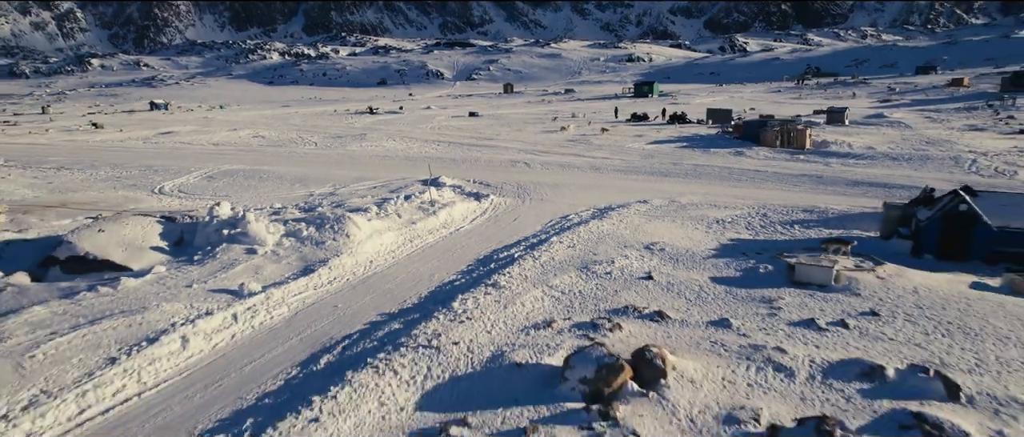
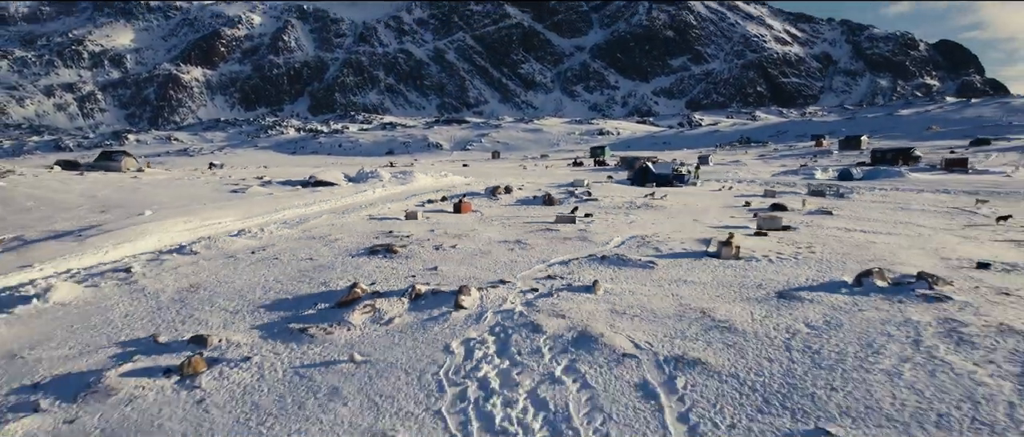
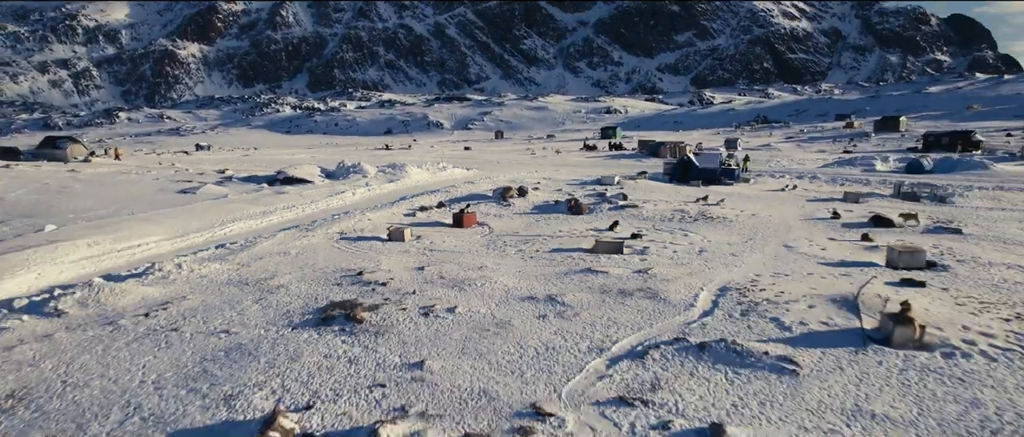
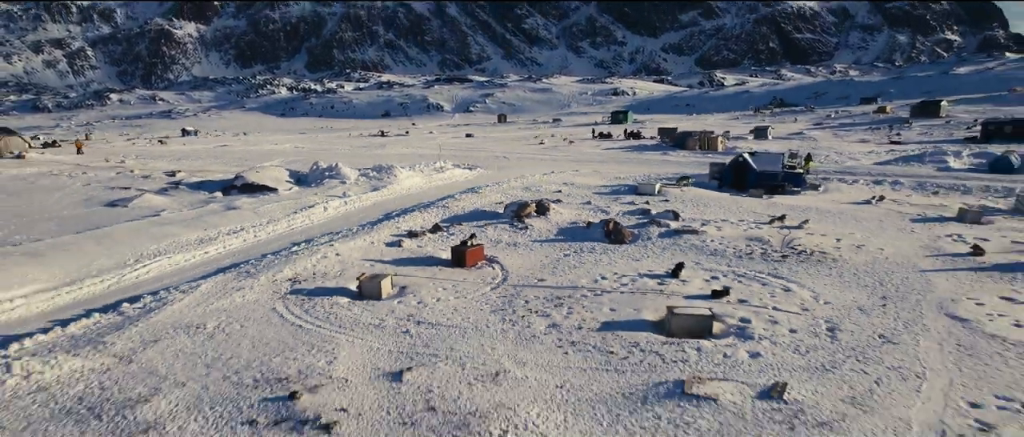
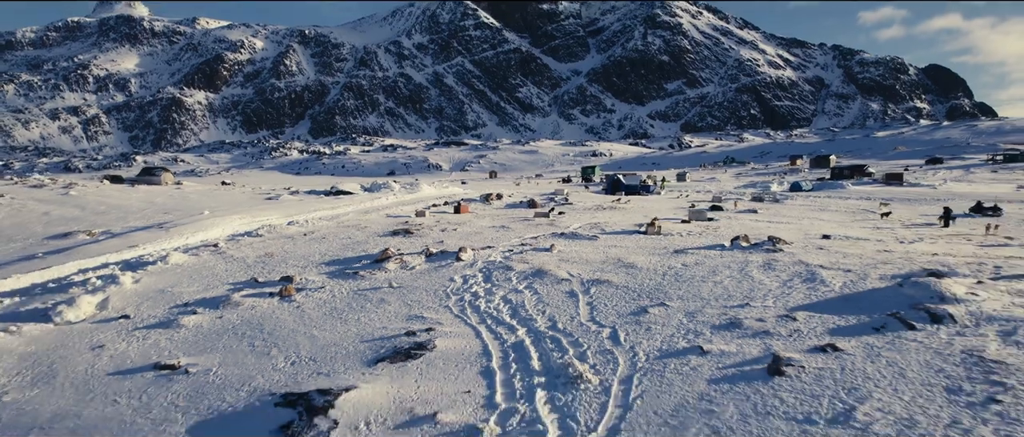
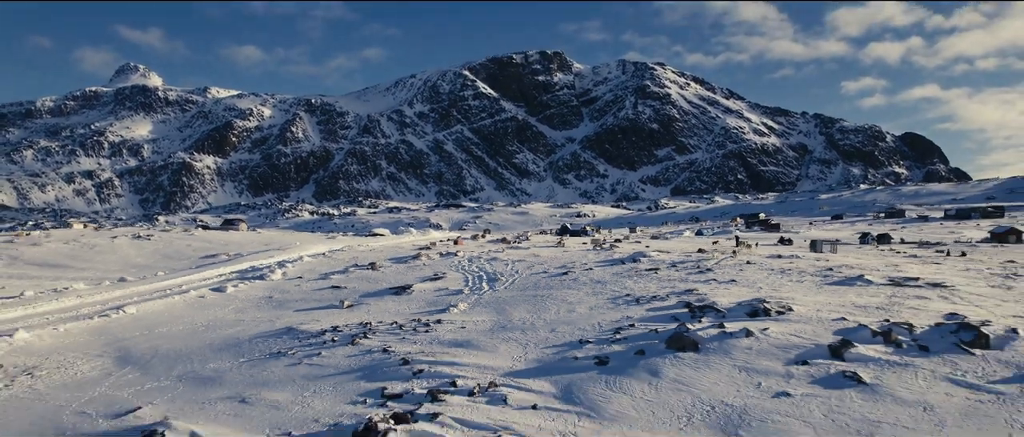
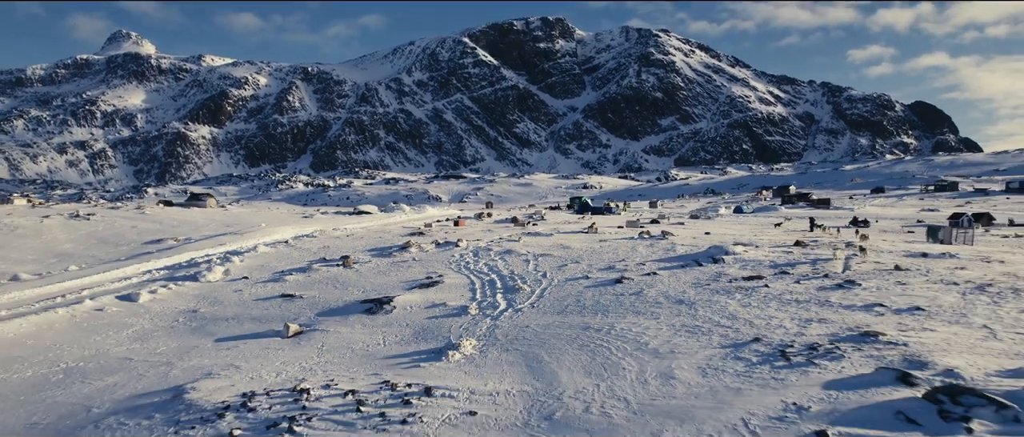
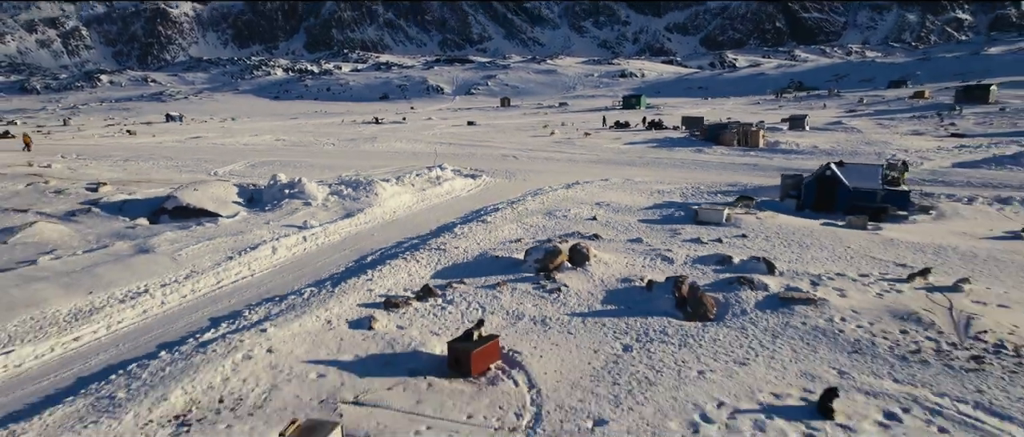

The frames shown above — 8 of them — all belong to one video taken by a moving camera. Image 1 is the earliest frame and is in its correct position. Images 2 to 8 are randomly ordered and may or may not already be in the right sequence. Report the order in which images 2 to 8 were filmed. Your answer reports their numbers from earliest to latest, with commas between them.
8, 4, 3, 2, 5, 7, 6
